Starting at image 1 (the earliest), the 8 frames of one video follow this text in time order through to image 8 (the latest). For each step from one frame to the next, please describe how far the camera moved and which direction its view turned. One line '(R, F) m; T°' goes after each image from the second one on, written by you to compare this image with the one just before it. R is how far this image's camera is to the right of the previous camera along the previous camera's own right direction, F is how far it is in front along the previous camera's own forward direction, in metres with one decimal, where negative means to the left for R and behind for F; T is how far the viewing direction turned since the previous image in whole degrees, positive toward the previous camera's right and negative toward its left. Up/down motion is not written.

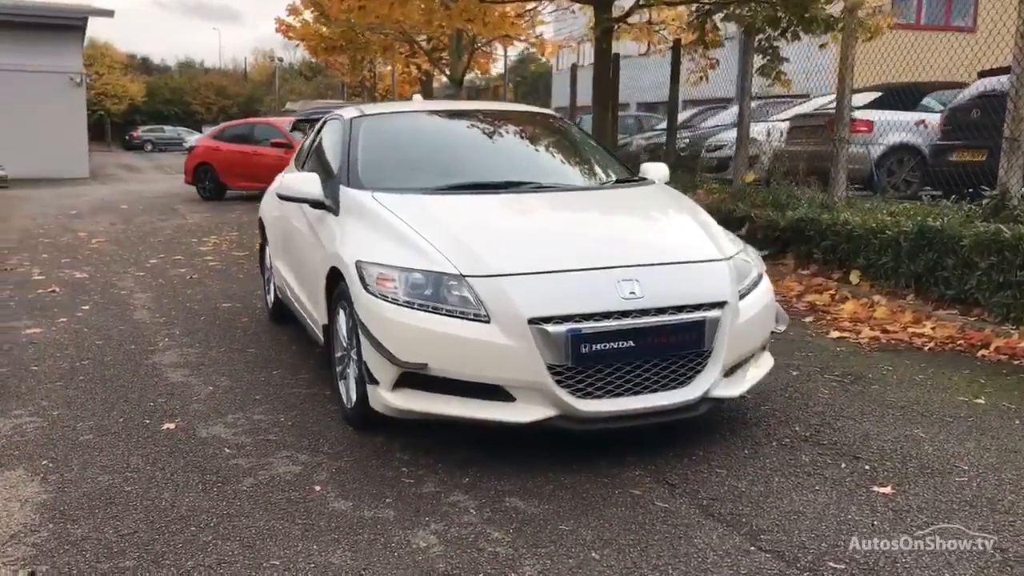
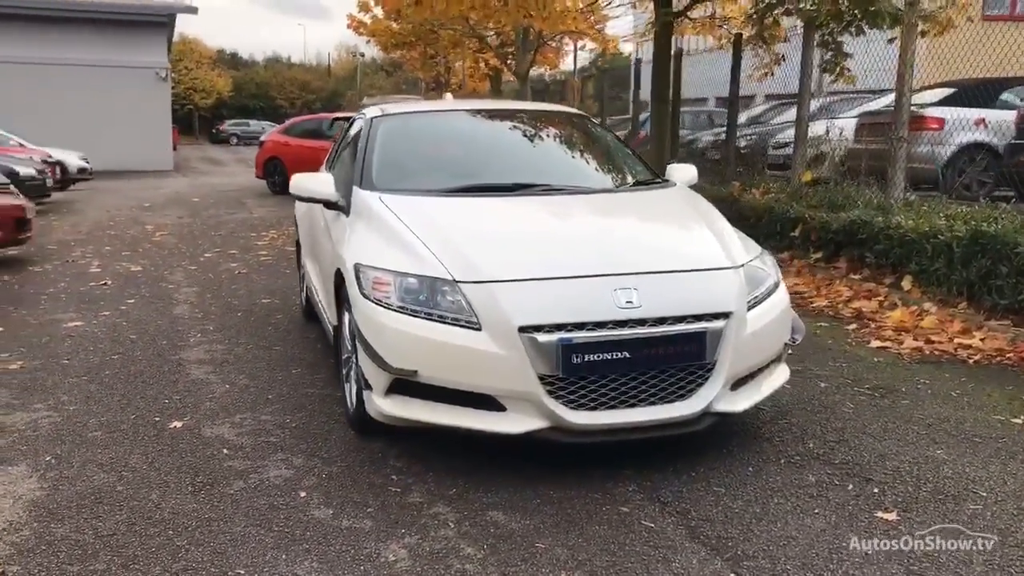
(+0.3, +0.1) m; -5°
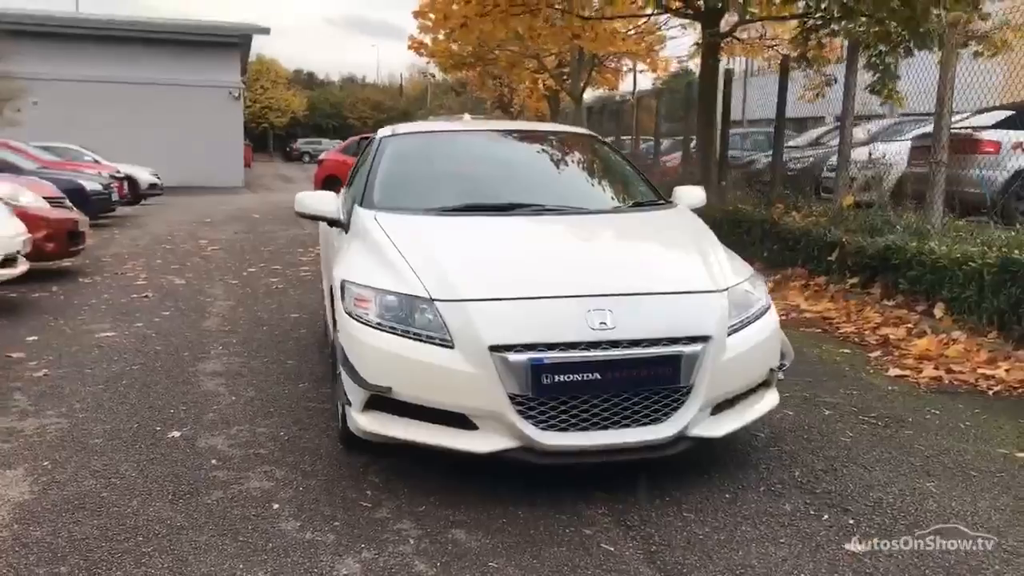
(+0.3, 0.0) m; -4°
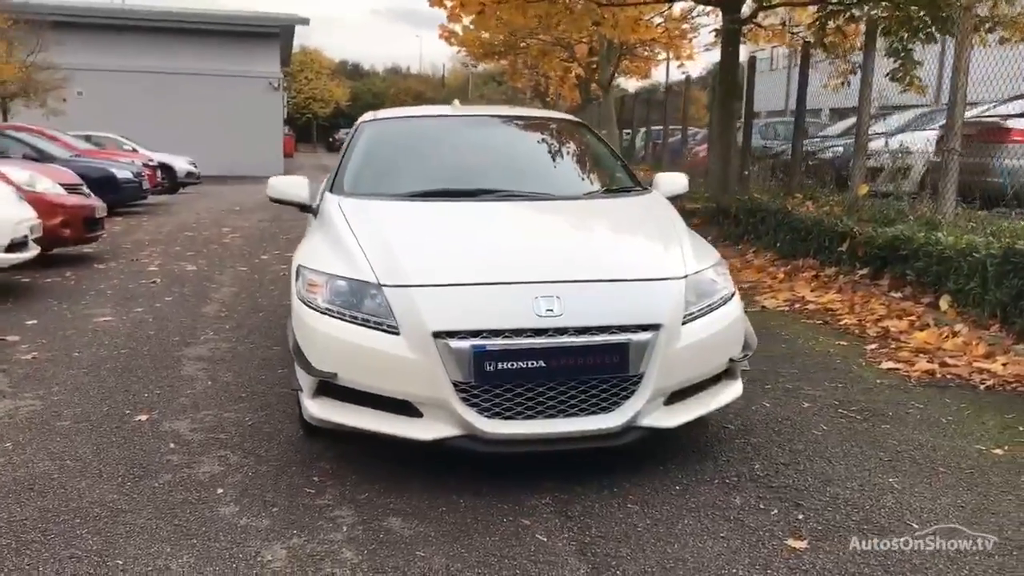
(+0.3, +0.1) m; -3°
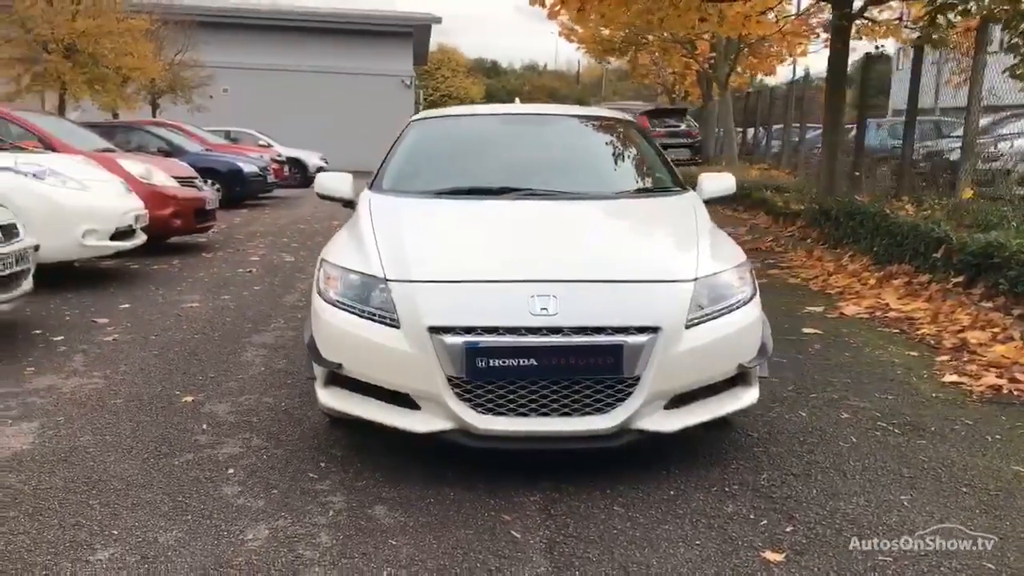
(+0.4, 0.0) m; -8°
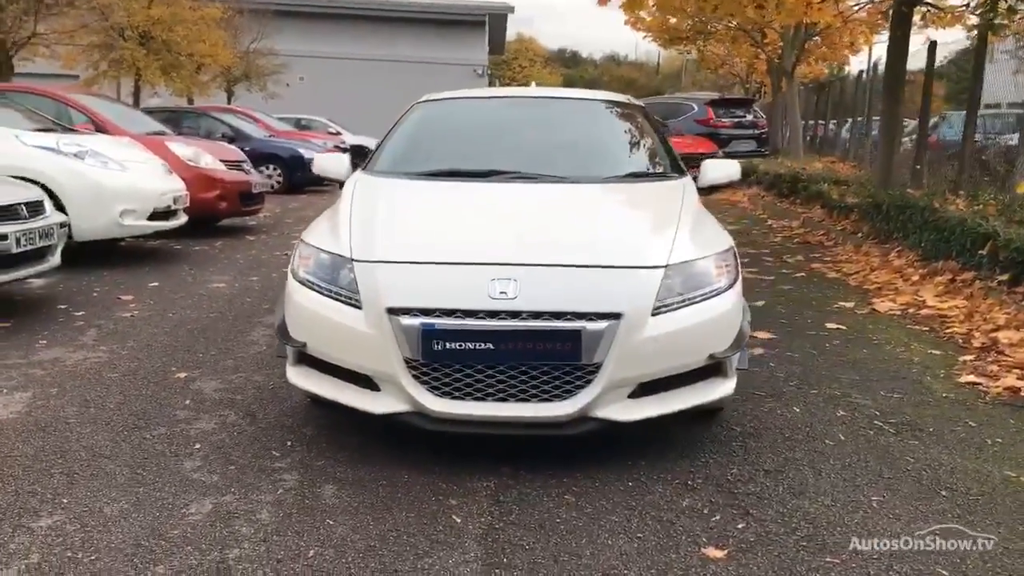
(+0.4, +0.1) m; -4°
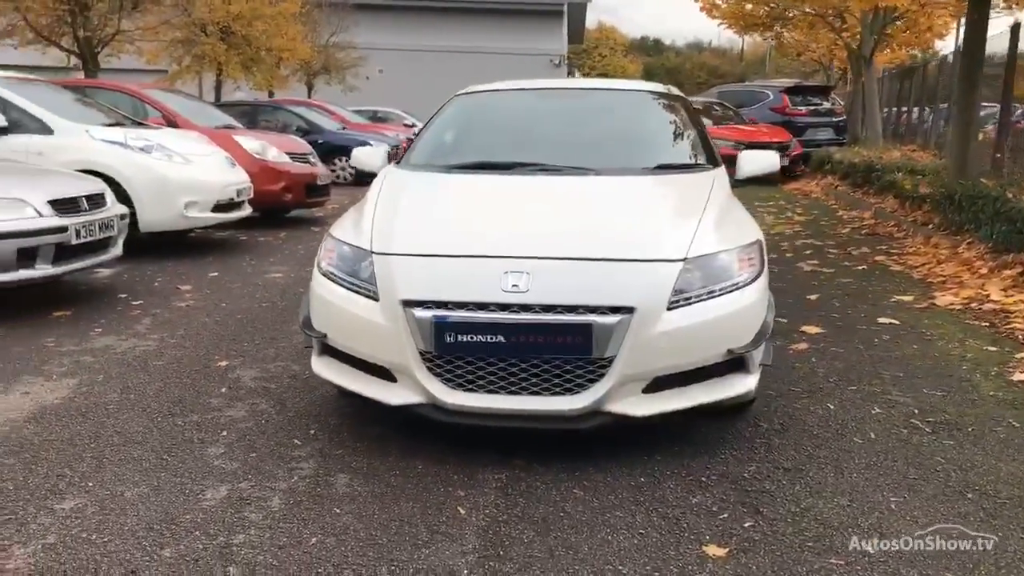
(+0.2, 0.0) m; -5°
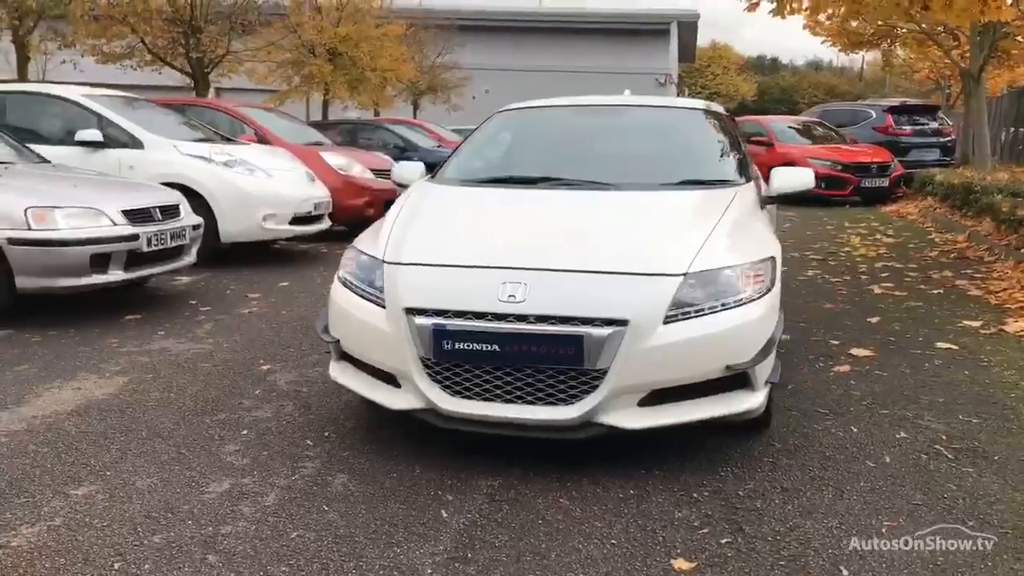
(+0.4, 0.0) m; -6°
